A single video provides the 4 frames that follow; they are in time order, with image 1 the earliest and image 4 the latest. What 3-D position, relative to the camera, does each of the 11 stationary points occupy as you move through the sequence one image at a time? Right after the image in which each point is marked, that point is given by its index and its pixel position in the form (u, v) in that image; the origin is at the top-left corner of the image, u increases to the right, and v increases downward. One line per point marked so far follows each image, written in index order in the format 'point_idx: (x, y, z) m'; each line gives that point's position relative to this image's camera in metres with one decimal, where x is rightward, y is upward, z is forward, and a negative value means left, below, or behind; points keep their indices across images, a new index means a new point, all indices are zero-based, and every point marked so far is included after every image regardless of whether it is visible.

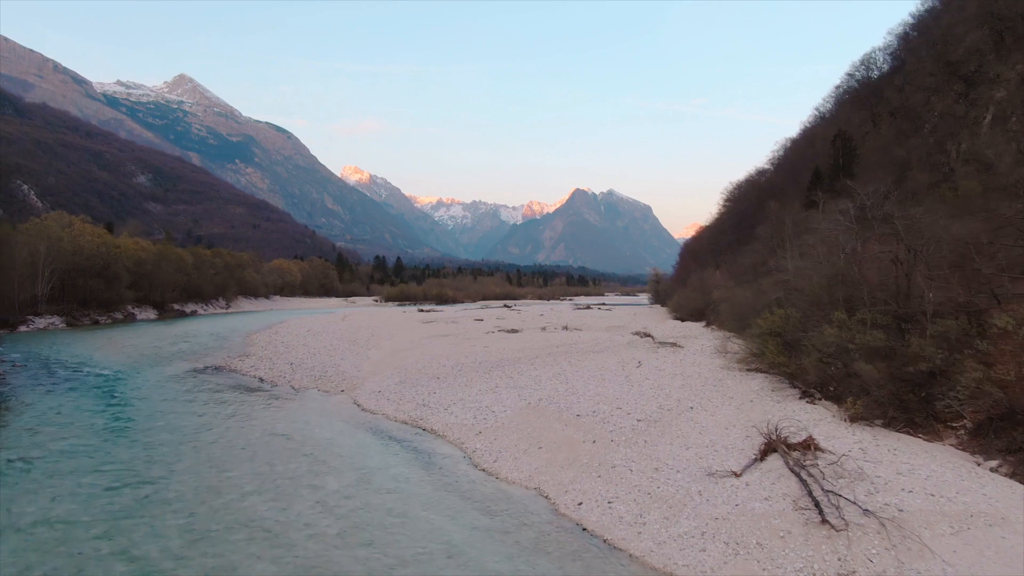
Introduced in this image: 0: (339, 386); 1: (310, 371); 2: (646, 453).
0: (-3.4, -1.9, +16.5) m
1: (-4.6, -1.9, +19.1) m
2: (+1.5, -1.8, +8.9) m
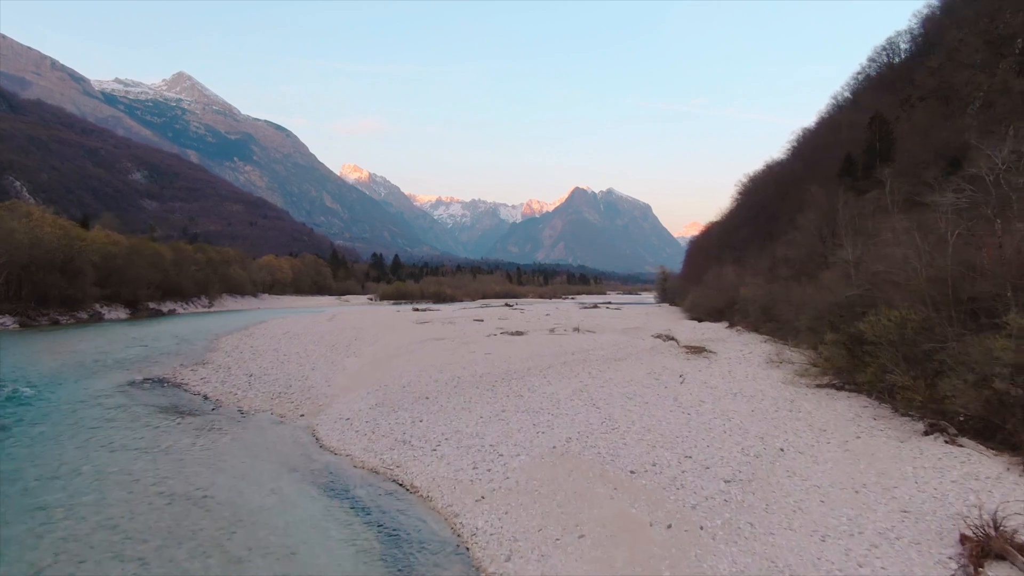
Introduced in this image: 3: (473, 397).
0: (-3.3, -1.8, +12.8) m
1: (-4.5, -1.8, +15.4) m
2: (+1.6, -1.7, +5.3) m
3: (-0.6, -1.7, +12.7) m
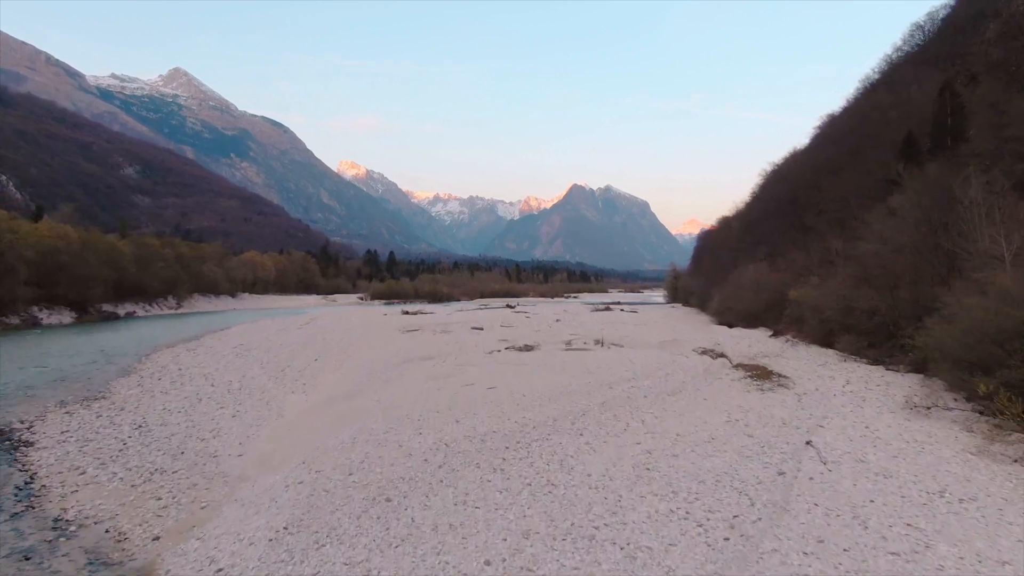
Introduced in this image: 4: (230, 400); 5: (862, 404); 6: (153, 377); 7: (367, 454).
0: (-3.0, -2.0, +7.3) m
1: (-4.3, -1.9, +9.9) m
2: (+1.9, -1.9, -0.3) m
3: (-0.4, -1.8, +7.2) m
4: (-4.5, -1.8, +13.2) m
5: (+5.1, -1.7, +12.3) m
6: (-7.1, -1.8, +16.5) m
7: (-1.5, -1.7, +8.6) m
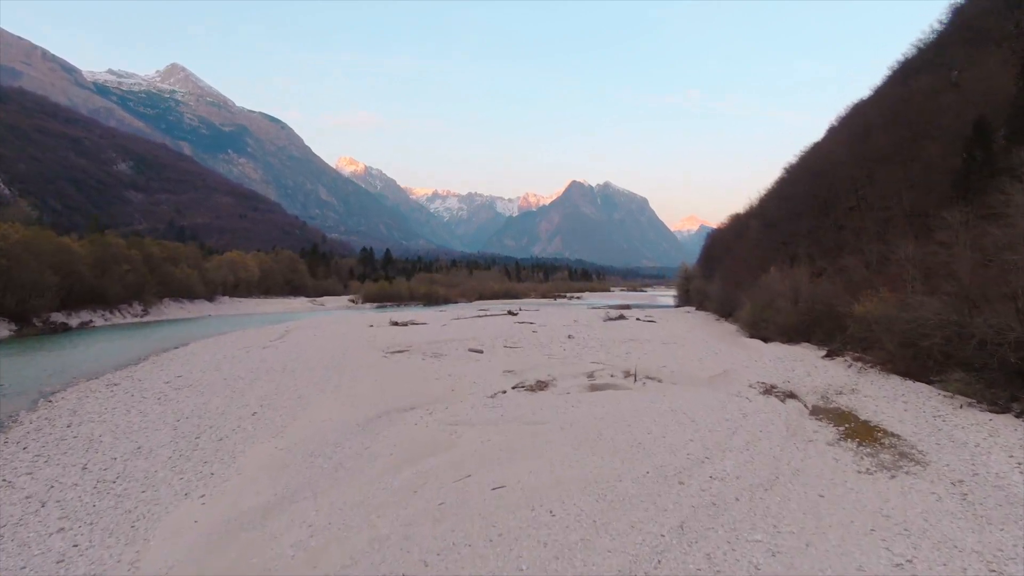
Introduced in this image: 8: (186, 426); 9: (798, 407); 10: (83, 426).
0: (-2.8, -2.4, +2.5) m
1: (-4.1, -2.4, +5.1) m
2: (+2.1, -2.4, -5.1) m
3: (-0.2, -2.3, +2.4) m
4: (-4.3, -2.2, +8.4) m
5: (+5.3, -2.2, +7.4) m
6: (-6.9, -2.2, +11.7) m
7: (-1.3, -2.2, +3.8) m
8: (-4.9, -2.1, +12.4) m
9: (+5.3, -2.2, +15.5) m
10: (-6.7, -2.2, +13.0) m
